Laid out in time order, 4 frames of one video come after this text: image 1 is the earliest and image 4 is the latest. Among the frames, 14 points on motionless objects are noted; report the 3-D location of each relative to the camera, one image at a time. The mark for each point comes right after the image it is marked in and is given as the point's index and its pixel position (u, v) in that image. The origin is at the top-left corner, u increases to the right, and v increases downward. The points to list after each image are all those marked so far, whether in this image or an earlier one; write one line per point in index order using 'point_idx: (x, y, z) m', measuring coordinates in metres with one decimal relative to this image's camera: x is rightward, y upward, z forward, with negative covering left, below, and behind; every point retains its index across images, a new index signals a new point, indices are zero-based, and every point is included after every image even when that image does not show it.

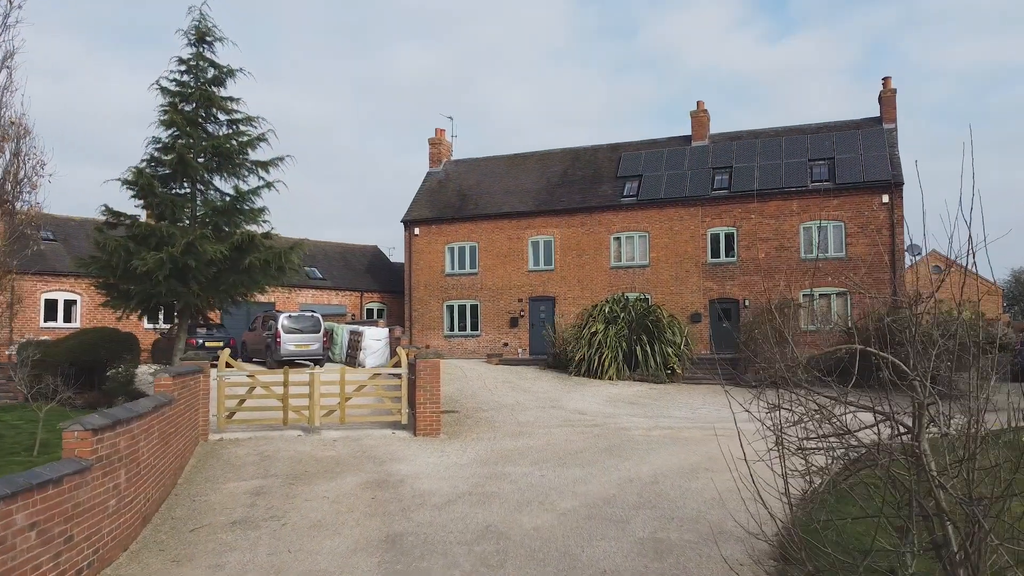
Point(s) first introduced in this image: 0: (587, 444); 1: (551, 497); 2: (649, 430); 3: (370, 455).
0: (+1.3, -2.7, +11.6) m
1: (+0.5, -2.5, +8.2) m
2: (+2.7, -2.8, +13.2) m
3: (-2.3, -2.7, +10.9) m
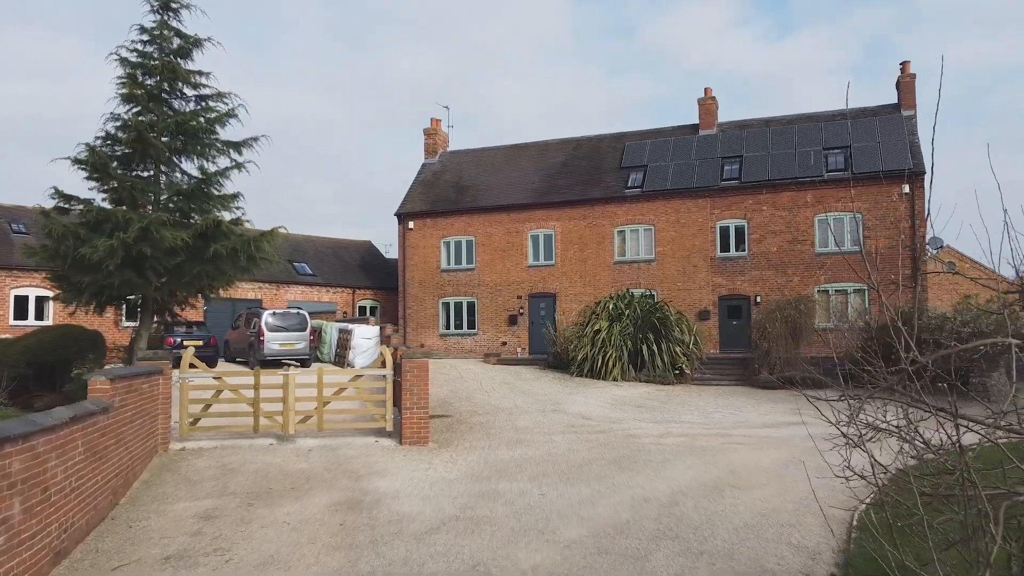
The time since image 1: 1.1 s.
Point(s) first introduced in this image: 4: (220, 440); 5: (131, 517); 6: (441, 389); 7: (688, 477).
0: (+1.2, -2.5, +10.3) m
1: (+0.4, -2.4, +6.9) m
2: (+2.6, -2.6, +11.9) m
3: (-2.3, -2.5, +9.6) m
4: (-4.8, -2.5, +11.3) m
5: (-4.2, -2.5, +7.5) m
6: (-1.9, -2.7, +18.1) m
7: (+2.3, -2.5, +8.8) m
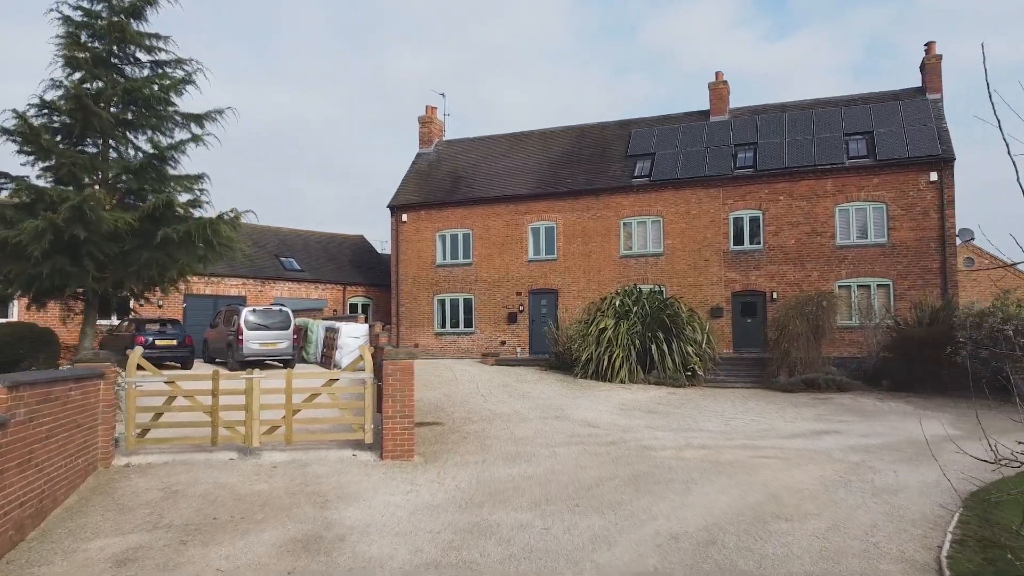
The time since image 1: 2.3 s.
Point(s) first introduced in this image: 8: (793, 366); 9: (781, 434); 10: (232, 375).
0: (+1.2, -2.4, +8.8) m
1: (+0.4, -2.3, +5.4) m
2: (+2.6, -2.5, +10.4) m
3: (-2.4, -2.4, +8.1) m
4: (-4.9, -2.4, +9.8) m
5: (-4.2, -2.4, +5.9) m
6: (-1.9, -2.6, +16.6) m
7: (+2.2, -2.3, +7.3) m
8: (+7.8, -2.2, +18.8) m
9: (+4.7, -2.6, +12.0) m
10: (-4.1, -1.3, +10.0) m
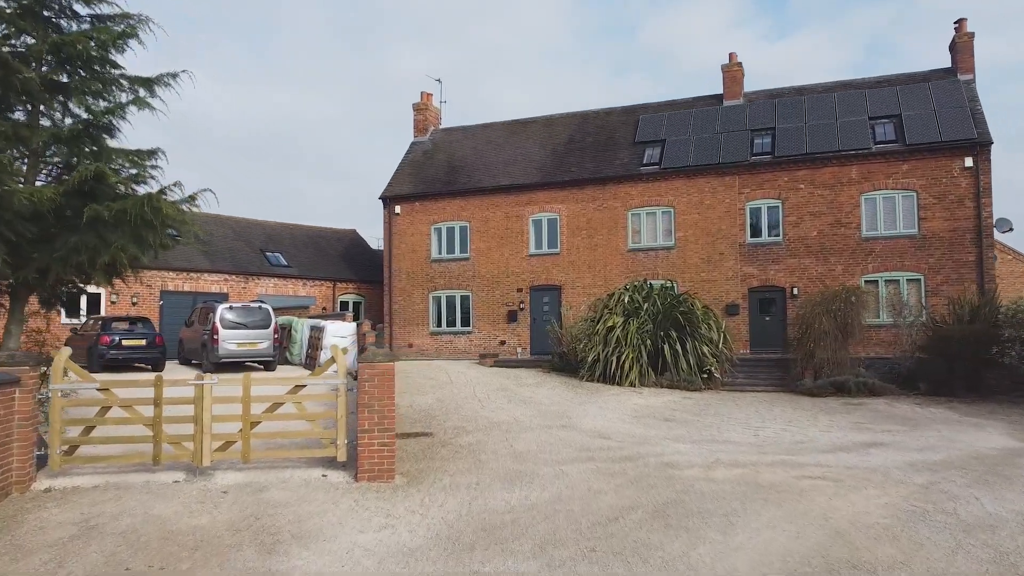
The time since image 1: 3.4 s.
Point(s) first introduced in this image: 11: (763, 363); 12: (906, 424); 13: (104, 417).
0: (+1.2, -2.3, +7.2) m
1: (+0.4, -2.1, +3.9) m
2: (+2.6, -2.3, +8.8) m
3: (-2.4, -2.3, +6.5) m
4: (-4.9, -2.3, +8.2) m
5: (-4.2, -2.3, +4.4) m
6: (-1.9, -2.4, +15.0) m
7: (+2.2, -2.2, +5.7) m
8: (+7.8, -2.0, +17.2) m
9: (+4.7, -2.4, +10.4) m
10: (-4.1, -1.2, +8.5) m
11: (+7.0, -2.1, +18.9) m
12: (+7.4, -2.6, +12.8) m
13: (-4.9, -1.5, +8.2) m
